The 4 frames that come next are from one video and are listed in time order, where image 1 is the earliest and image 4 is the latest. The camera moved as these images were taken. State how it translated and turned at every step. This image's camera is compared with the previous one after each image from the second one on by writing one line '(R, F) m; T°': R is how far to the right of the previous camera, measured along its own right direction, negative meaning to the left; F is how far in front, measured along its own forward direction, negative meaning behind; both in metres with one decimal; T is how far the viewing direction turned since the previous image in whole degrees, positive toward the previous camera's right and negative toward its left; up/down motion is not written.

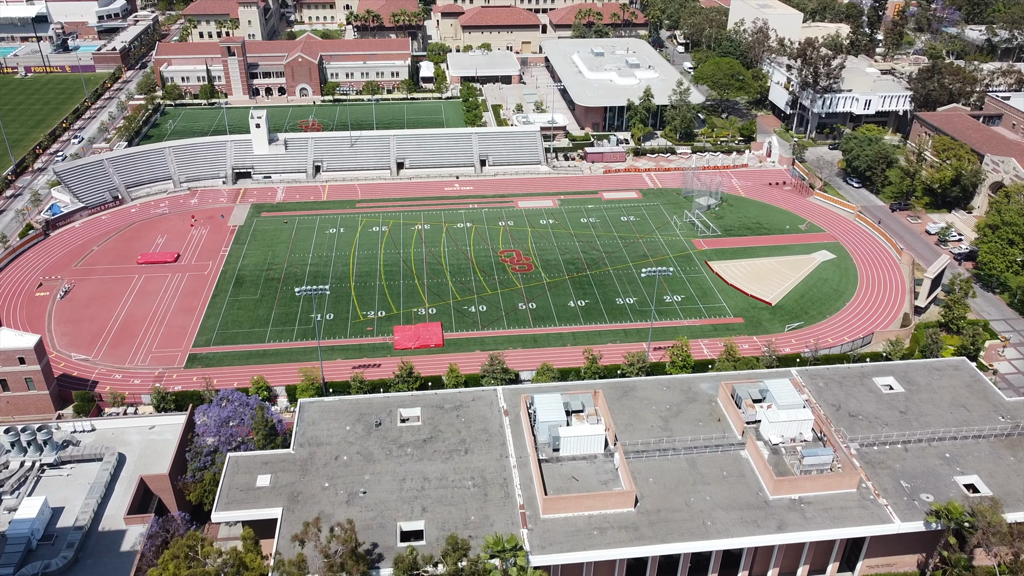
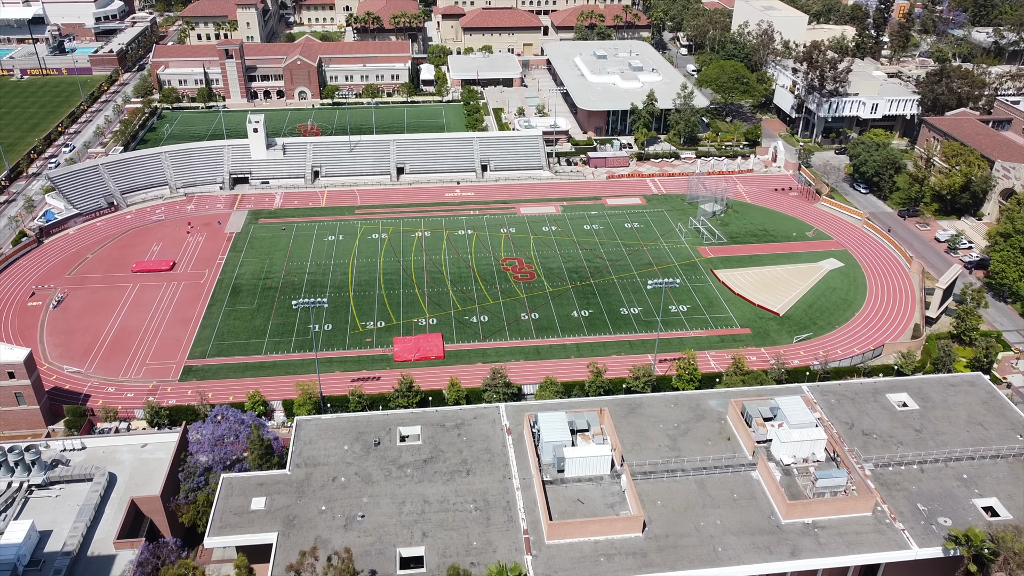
(-0.1, +0.6) m; 0°
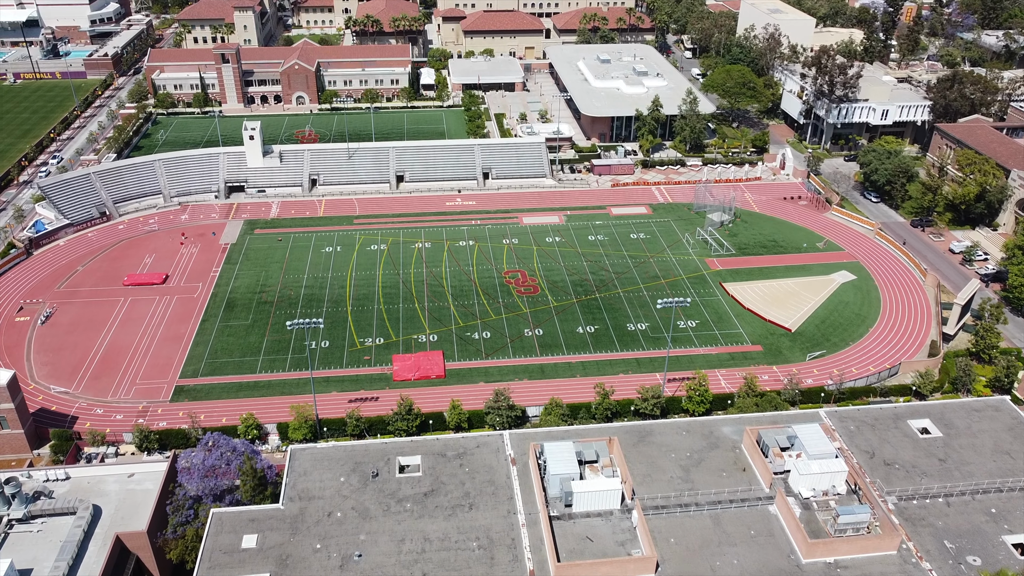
(-0.1, +0.9) m; 0°
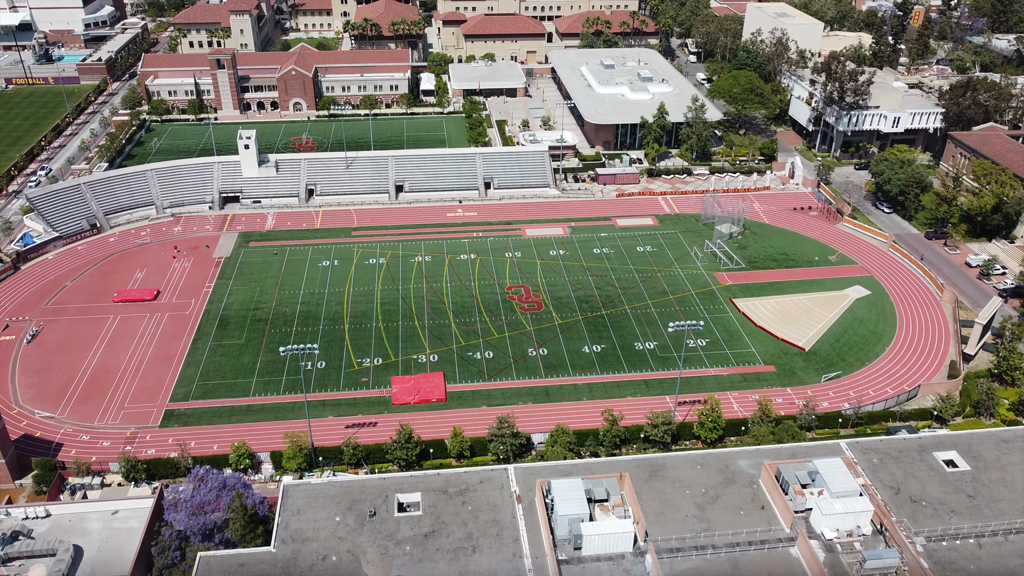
(-0.1, +1.0) m; 0°
